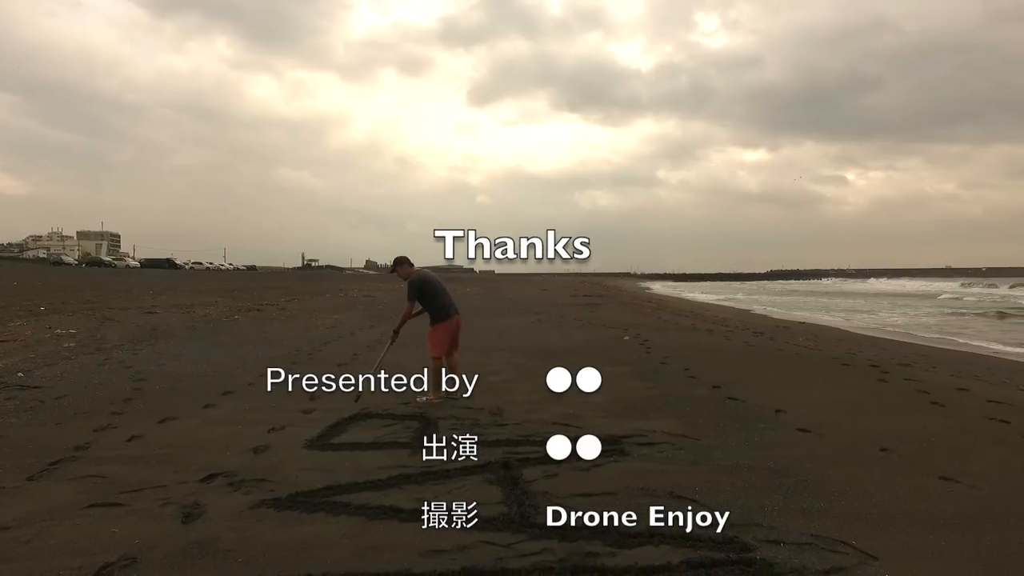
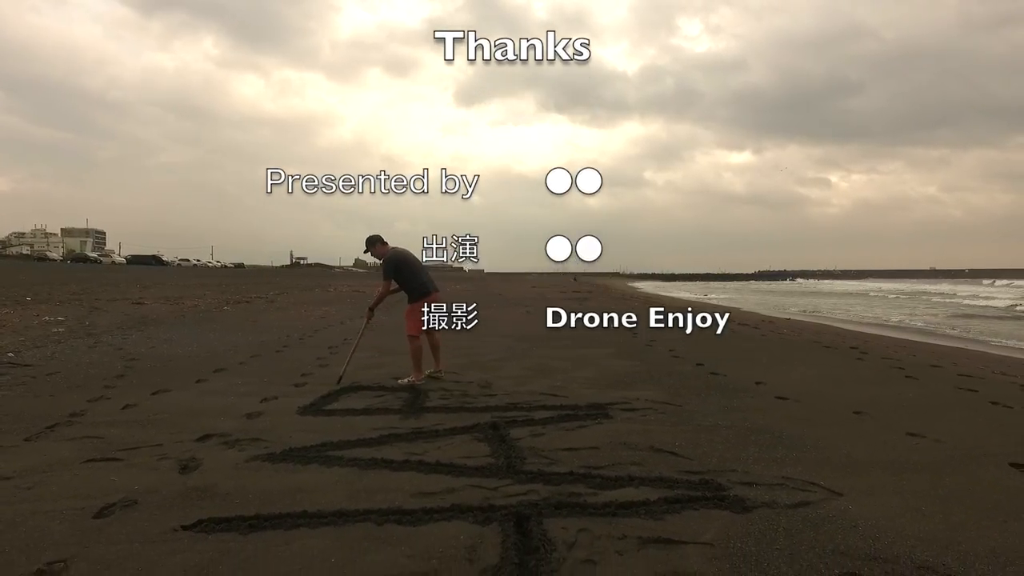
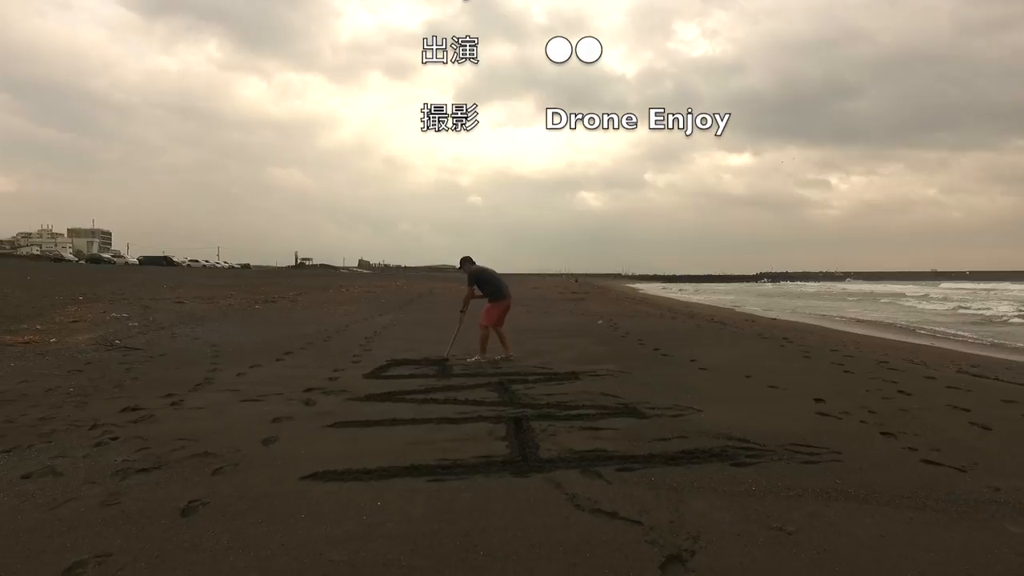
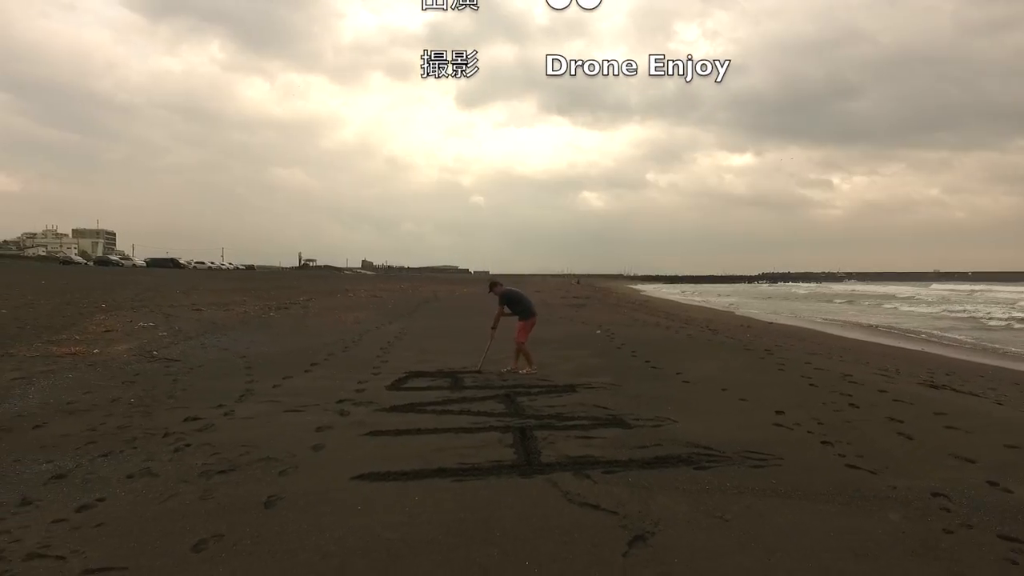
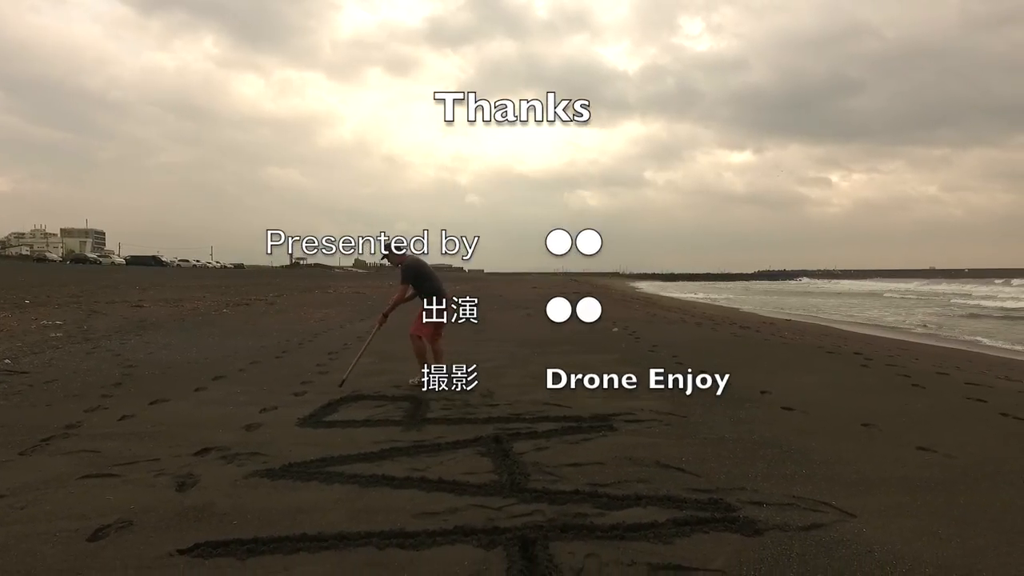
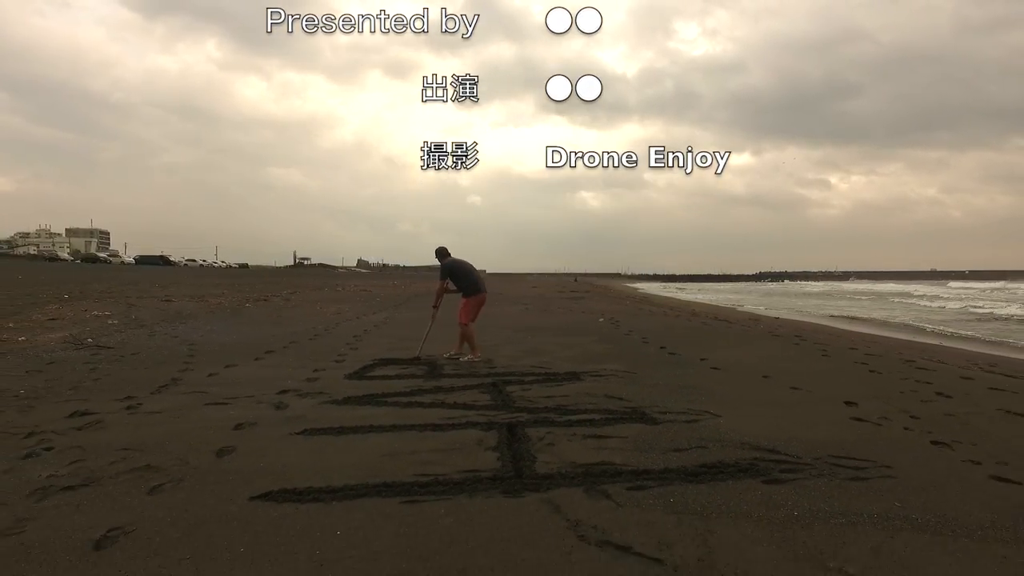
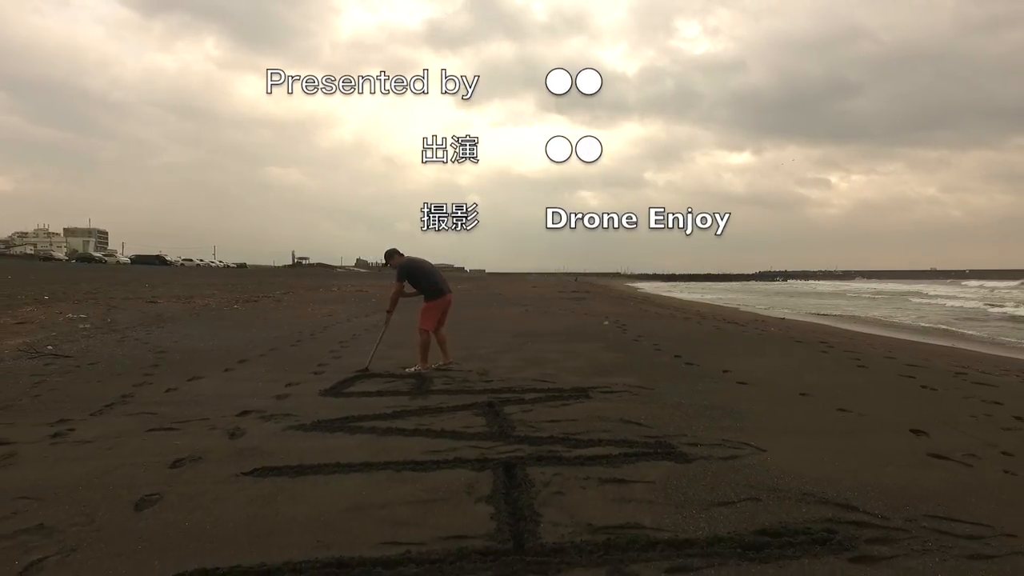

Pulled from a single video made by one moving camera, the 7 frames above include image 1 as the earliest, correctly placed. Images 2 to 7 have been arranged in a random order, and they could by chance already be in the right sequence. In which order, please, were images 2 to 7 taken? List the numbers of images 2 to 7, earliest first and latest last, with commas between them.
5, 2, 7, 6, 3, 4
